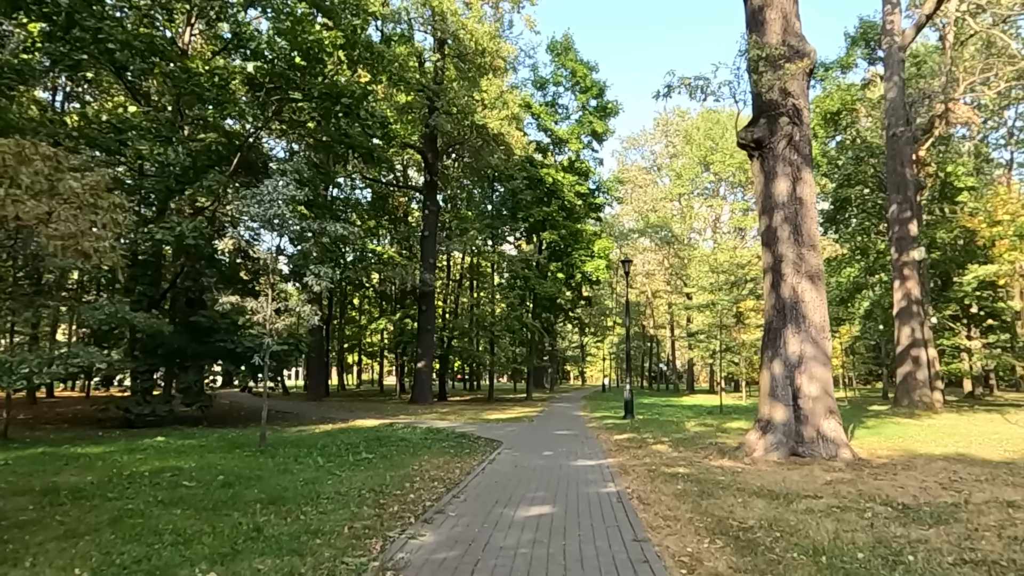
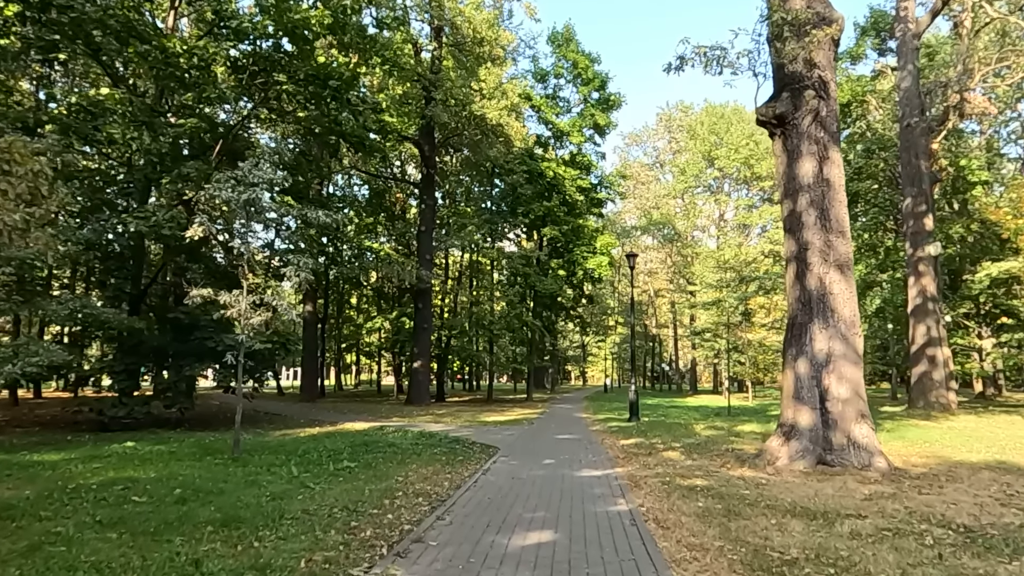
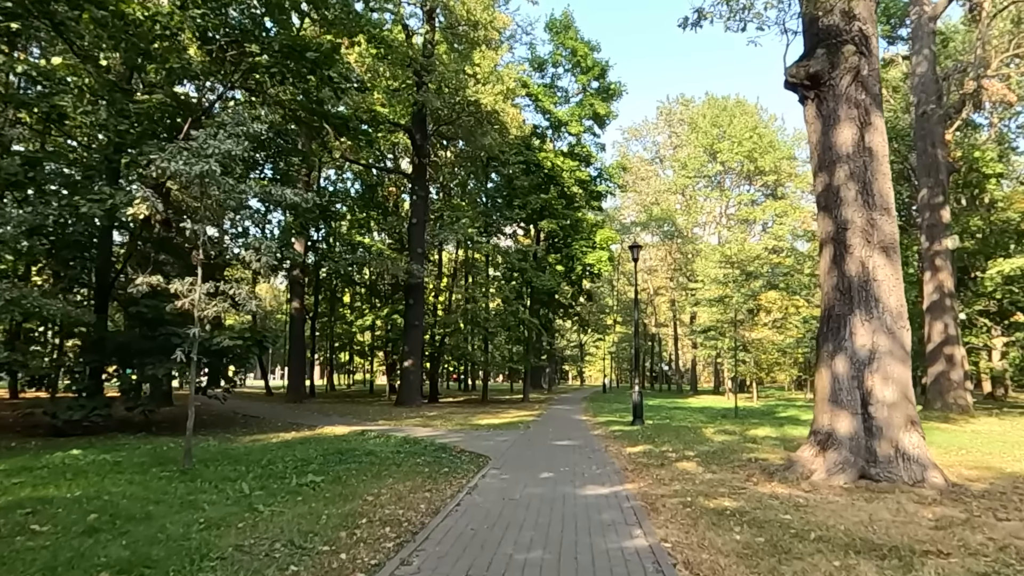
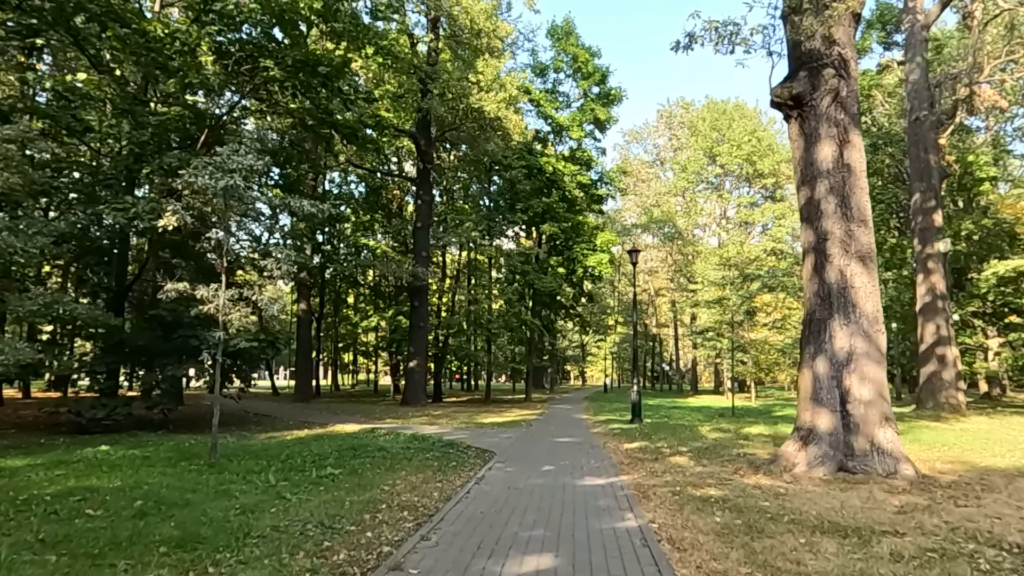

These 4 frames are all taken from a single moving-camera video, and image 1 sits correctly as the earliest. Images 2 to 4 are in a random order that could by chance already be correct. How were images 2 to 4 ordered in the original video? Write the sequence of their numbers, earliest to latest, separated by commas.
2, 4, 3
